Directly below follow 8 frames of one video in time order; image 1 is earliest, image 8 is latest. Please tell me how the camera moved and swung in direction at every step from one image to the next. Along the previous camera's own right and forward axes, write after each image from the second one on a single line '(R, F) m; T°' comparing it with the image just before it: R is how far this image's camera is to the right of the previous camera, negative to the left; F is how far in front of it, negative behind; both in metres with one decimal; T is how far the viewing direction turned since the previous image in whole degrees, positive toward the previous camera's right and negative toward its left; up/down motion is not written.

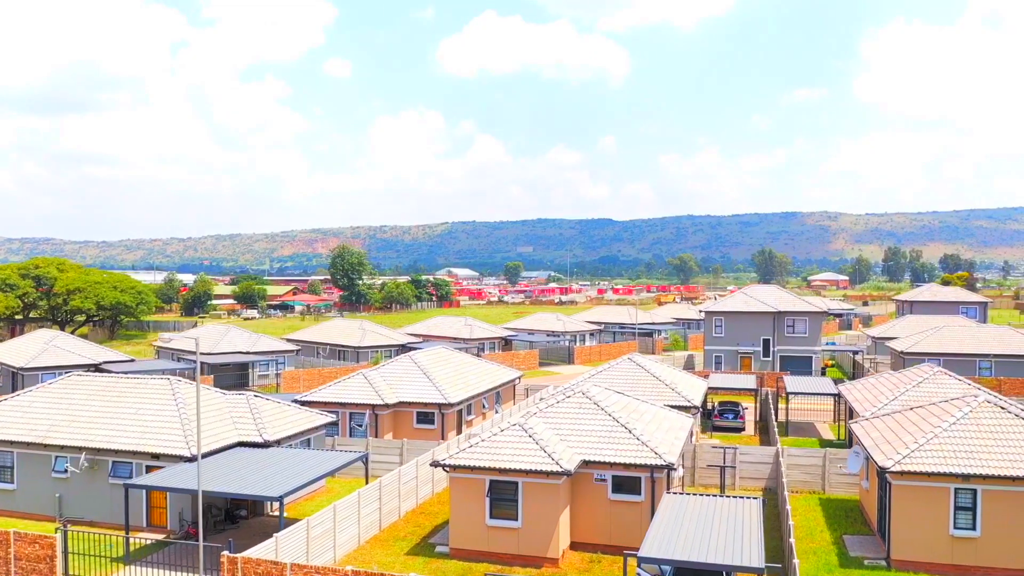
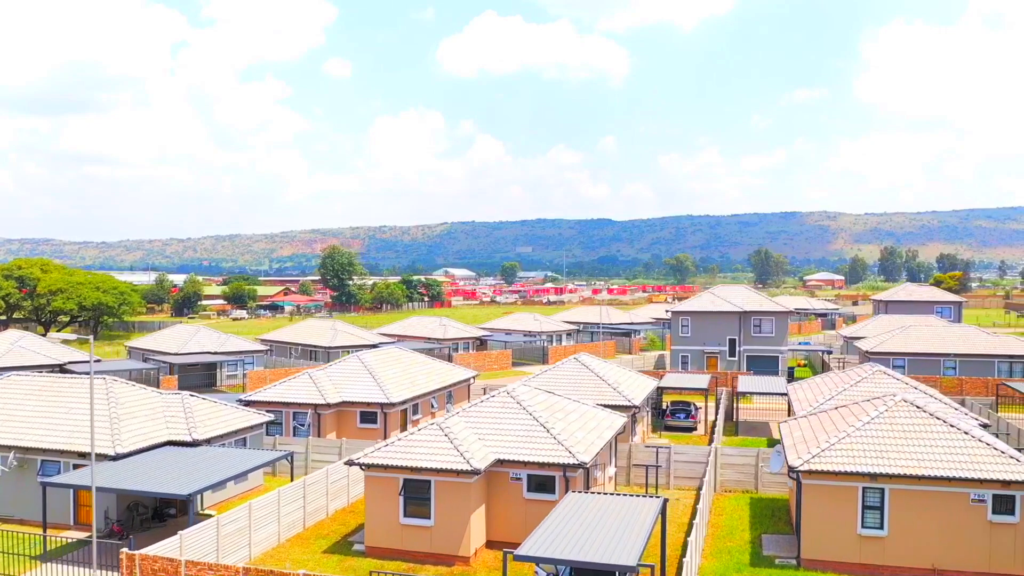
(+2.6, -0.1) m; 0°
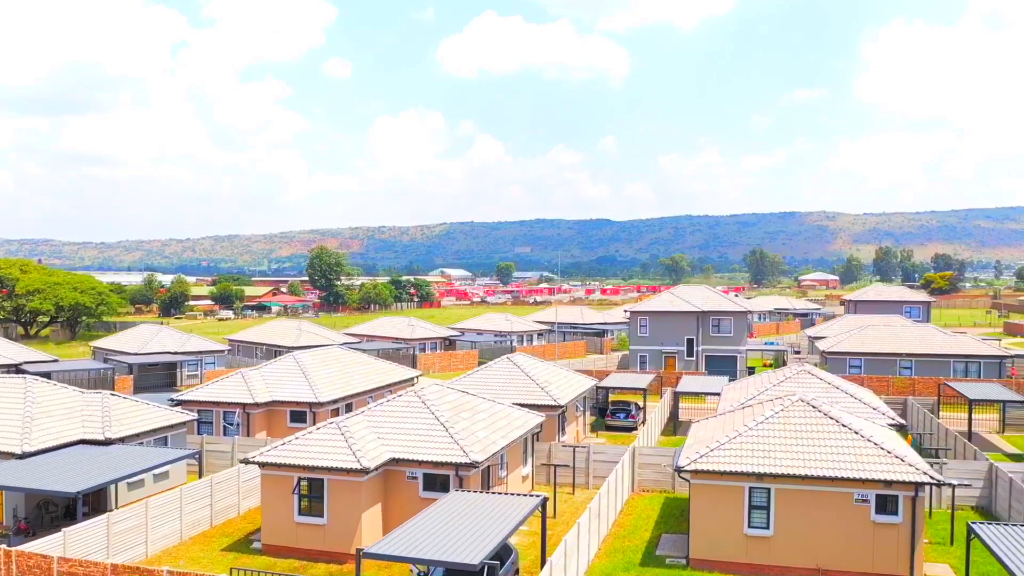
(+3.2, 0.0) m; 0°
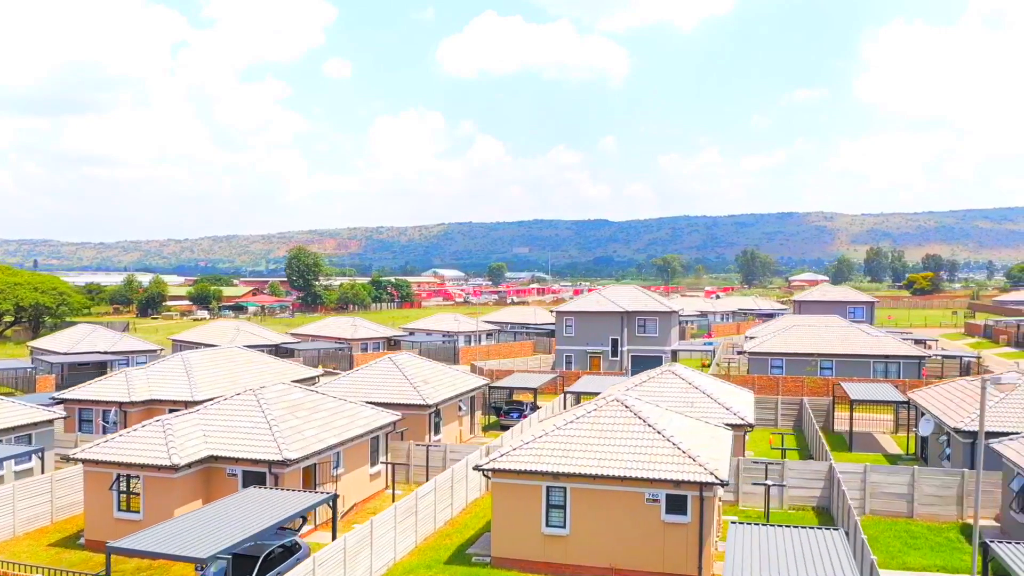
(+5.7, -0.2) m; -1°
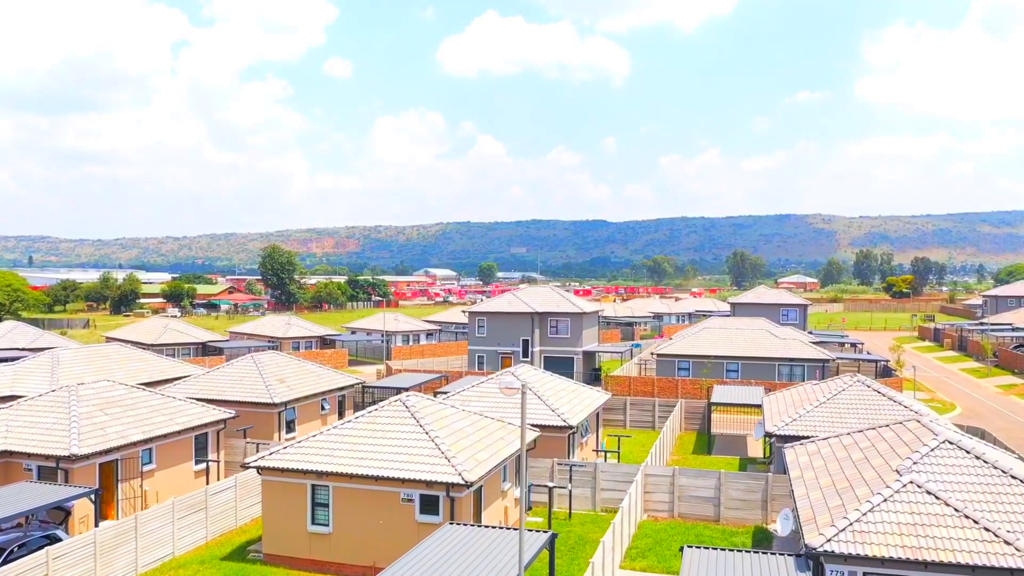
(+6.7, -0.2) m; -1°
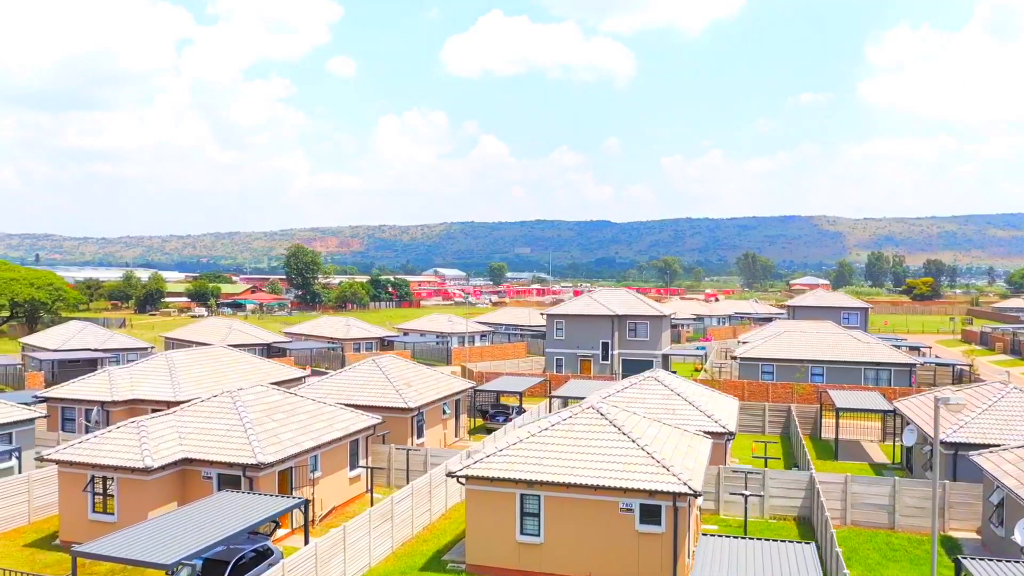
(-5.9, +0.4) m; 0°
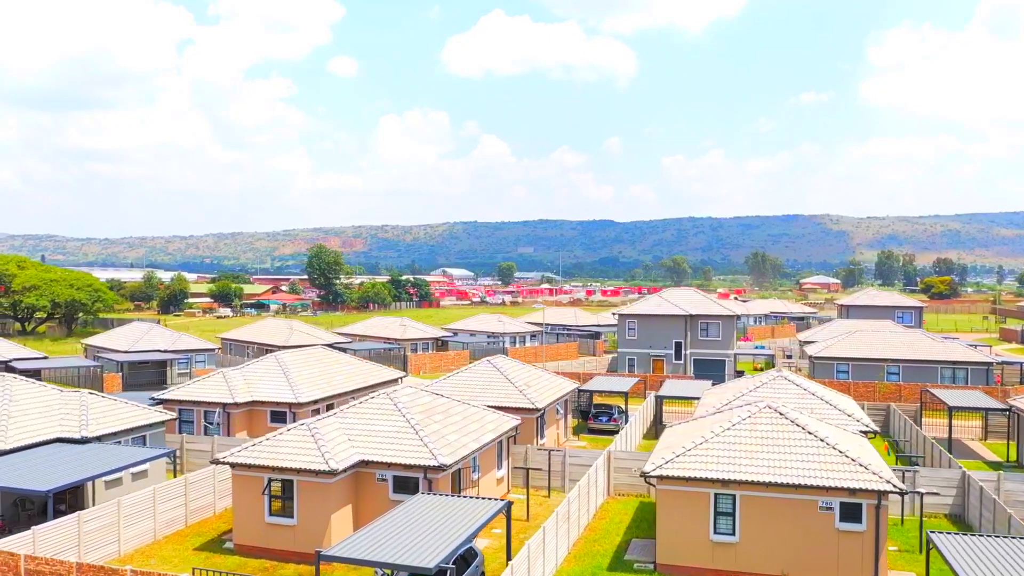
(-5.4, 0.0) m; 0°
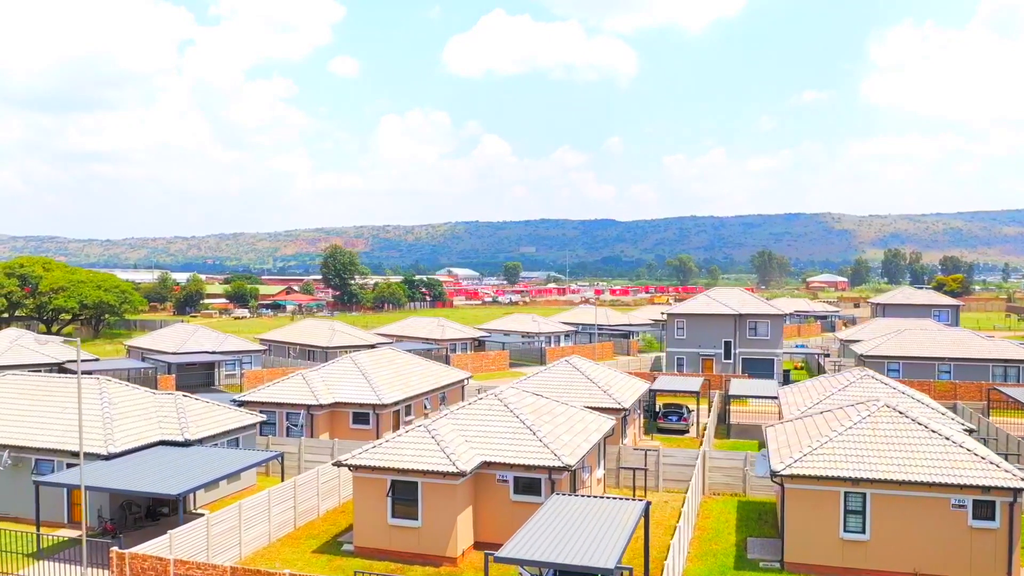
(-3.7, -0.1) m; 0°
